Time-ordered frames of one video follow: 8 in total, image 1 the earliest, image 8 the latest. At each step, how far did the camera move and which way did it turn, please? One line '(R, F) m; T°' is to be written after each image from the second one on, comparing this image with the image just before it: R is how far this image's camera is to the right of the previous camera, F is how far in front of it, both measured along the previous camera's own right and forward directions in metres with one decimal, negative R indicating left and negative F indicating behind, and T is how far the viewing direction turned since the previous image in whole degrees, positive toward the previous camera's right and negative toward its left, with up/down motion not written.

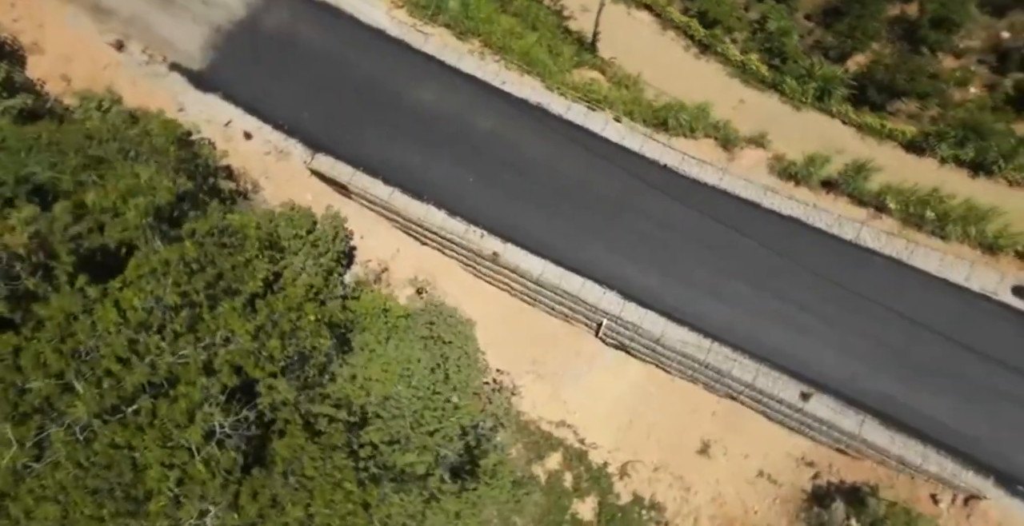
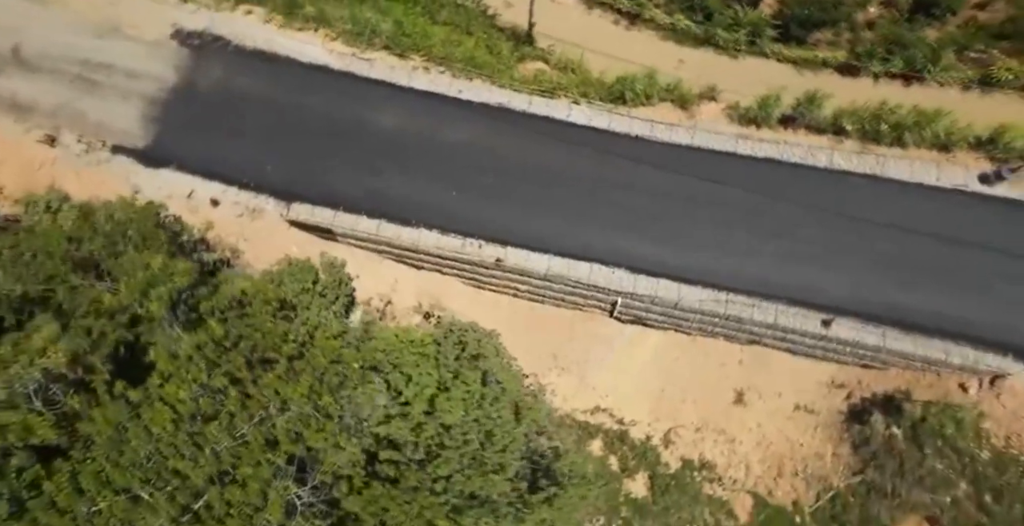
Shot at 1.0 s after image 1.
(-1.3, +0.1) m; +6°
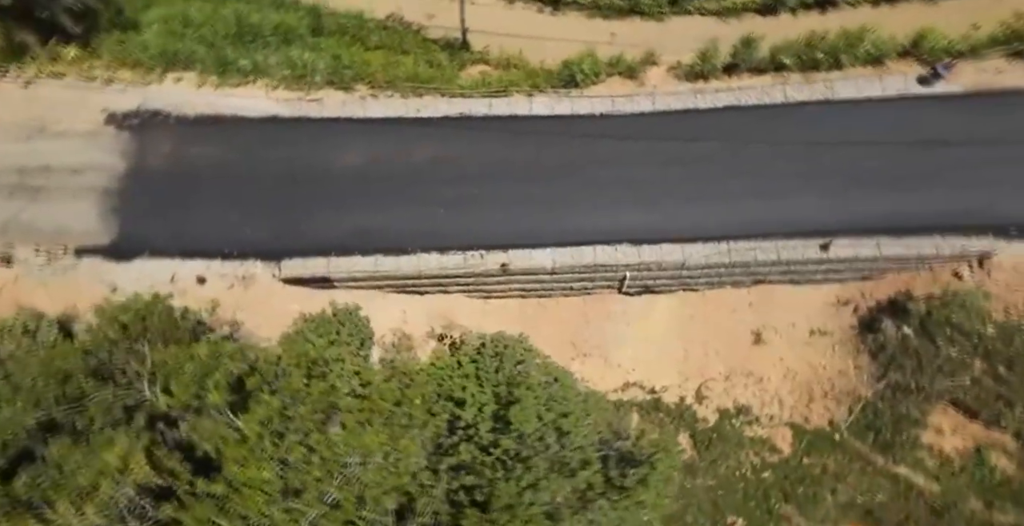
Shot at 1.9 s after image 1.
(-1.3, 0.0) m; +6°
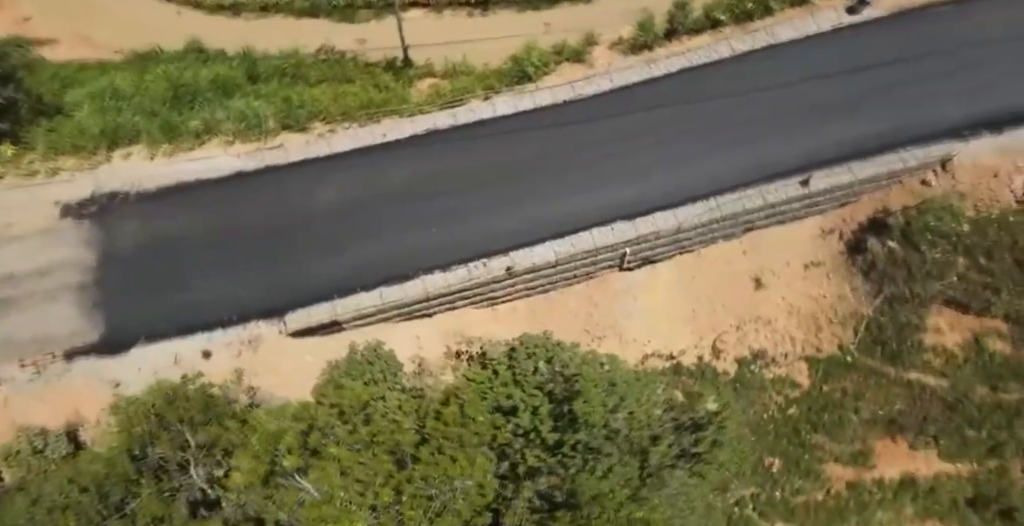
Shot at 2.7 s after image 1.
(-1.2, 0.0) m; +5°
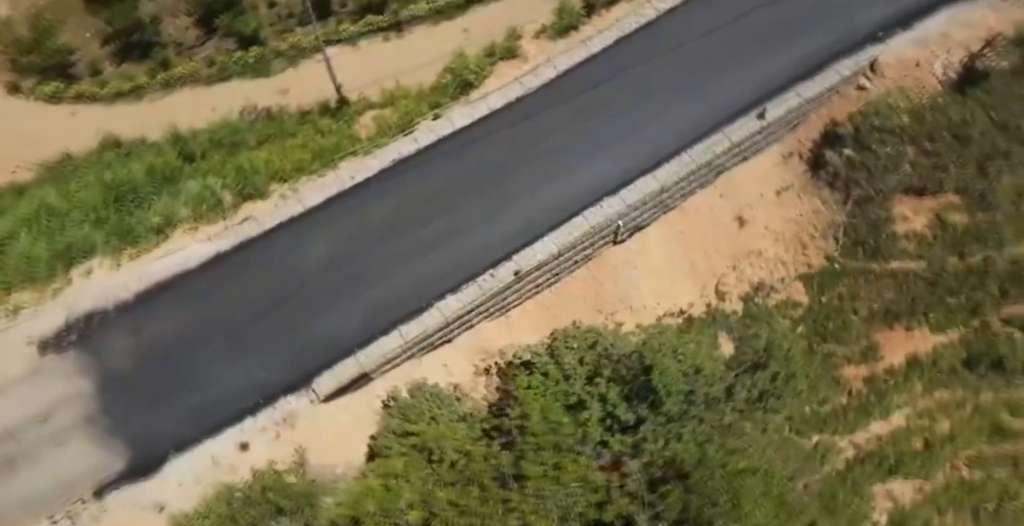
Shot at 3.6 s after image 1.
(-1.6, +0.1) m; +7°
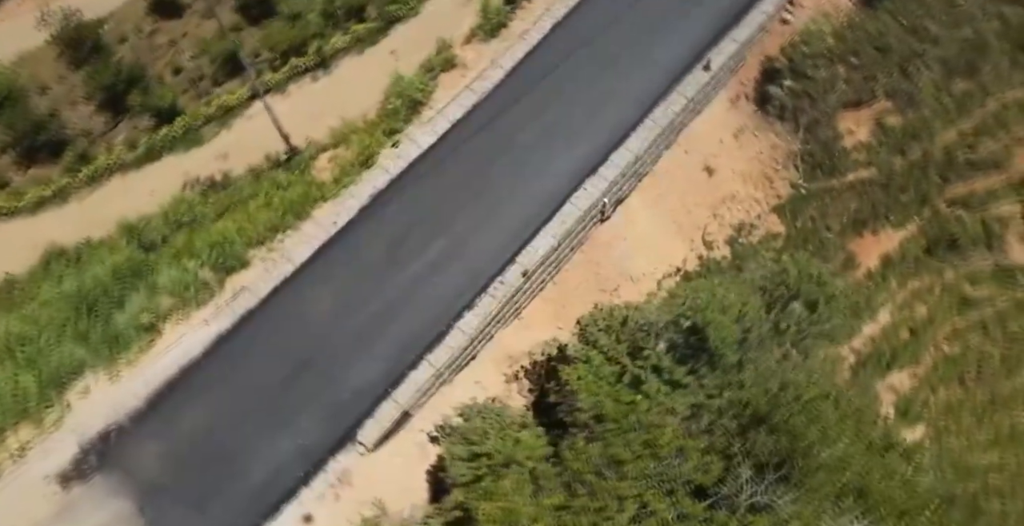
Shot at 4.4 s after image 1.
(-1.5, 0.0) m; +6°
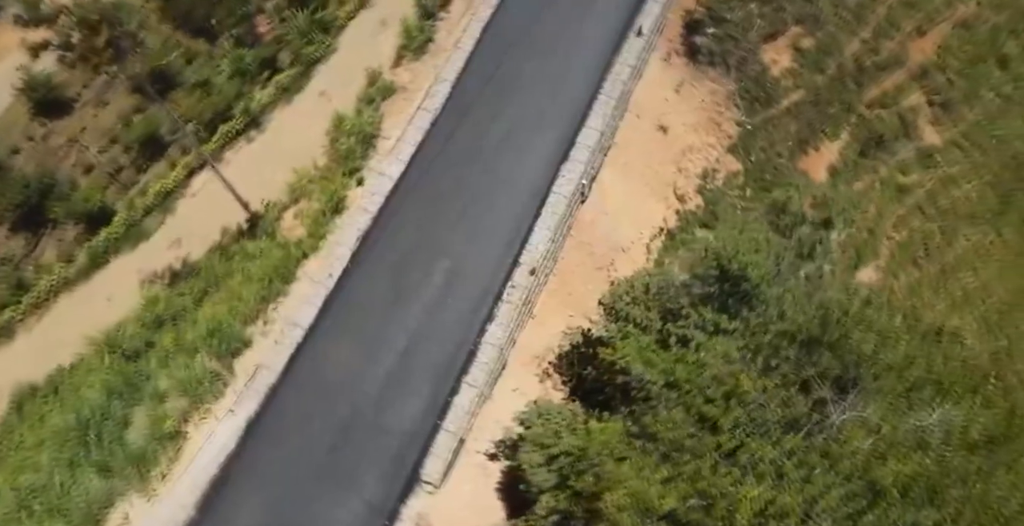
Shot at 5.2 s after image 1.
(-1.6, +0.1) m; +7°
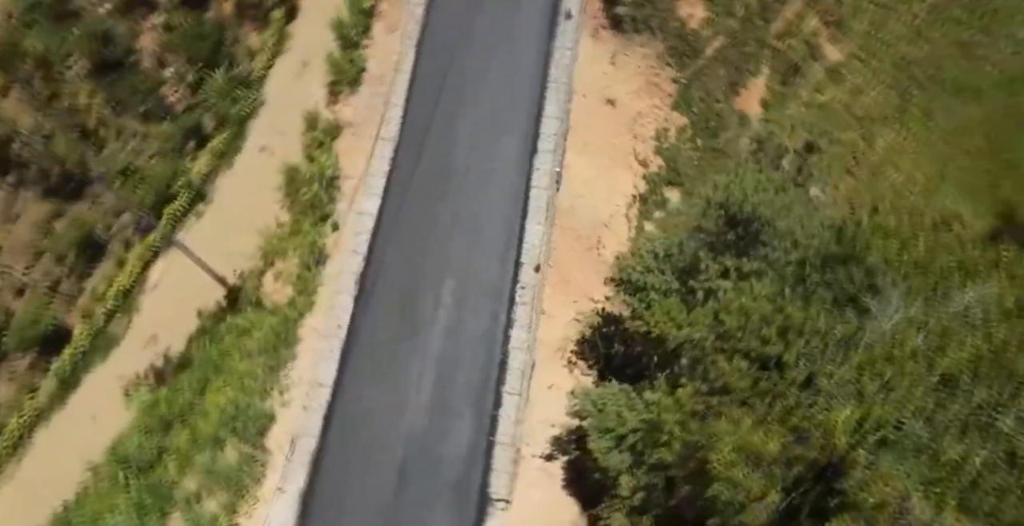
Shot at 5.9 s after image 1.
(-1.5, +0.2) m; +6°
